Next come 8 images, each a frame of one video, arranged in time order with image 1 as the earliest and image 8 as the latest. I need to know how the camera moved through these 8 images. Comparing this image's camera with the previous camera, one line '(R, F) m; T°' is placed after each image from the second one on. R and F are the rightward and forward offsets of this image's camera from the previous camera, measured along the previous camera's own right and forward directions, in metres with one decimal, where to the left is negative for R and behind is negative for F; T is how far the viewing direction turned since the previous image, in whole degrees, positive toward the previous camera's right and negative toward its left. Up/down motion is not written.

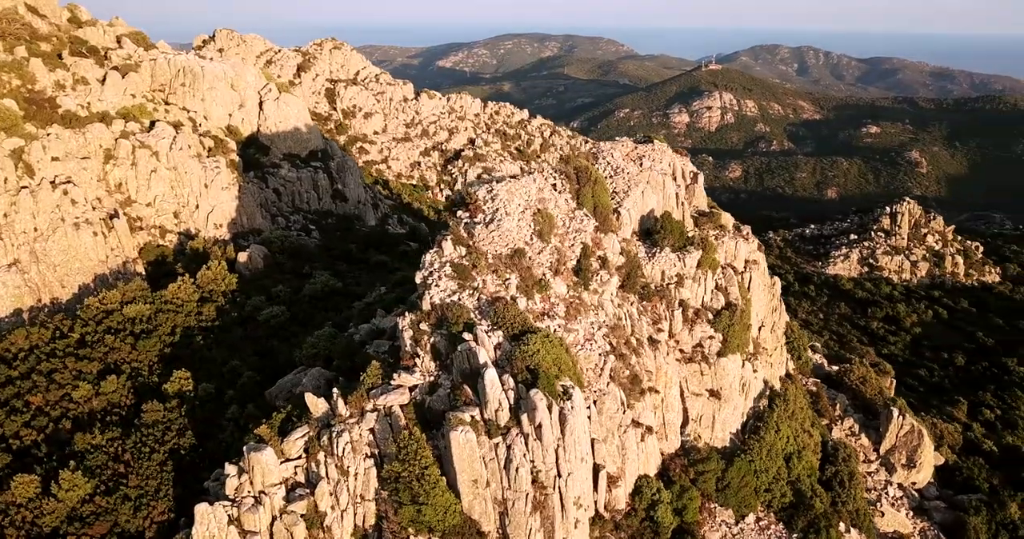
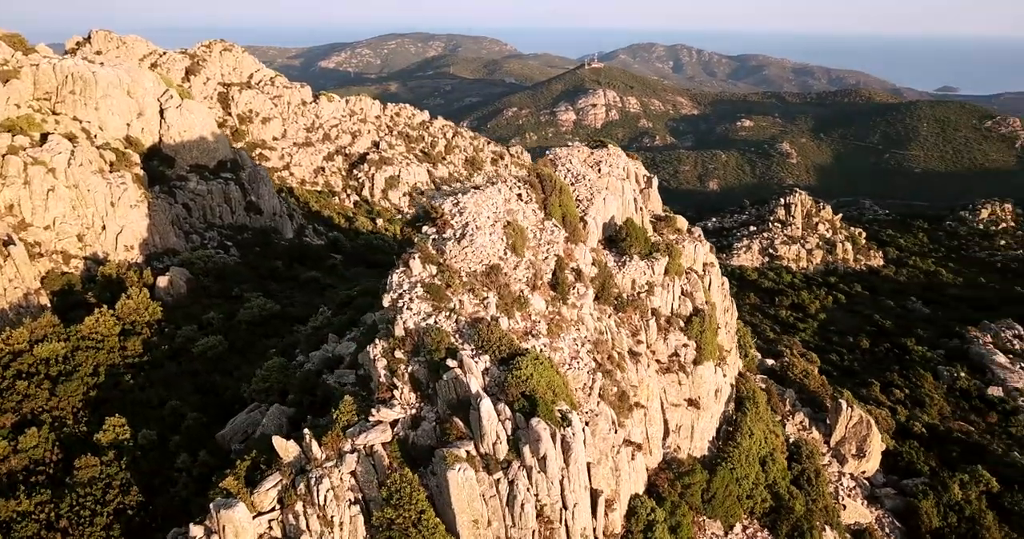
(-1.2, +0.8) m; +8°
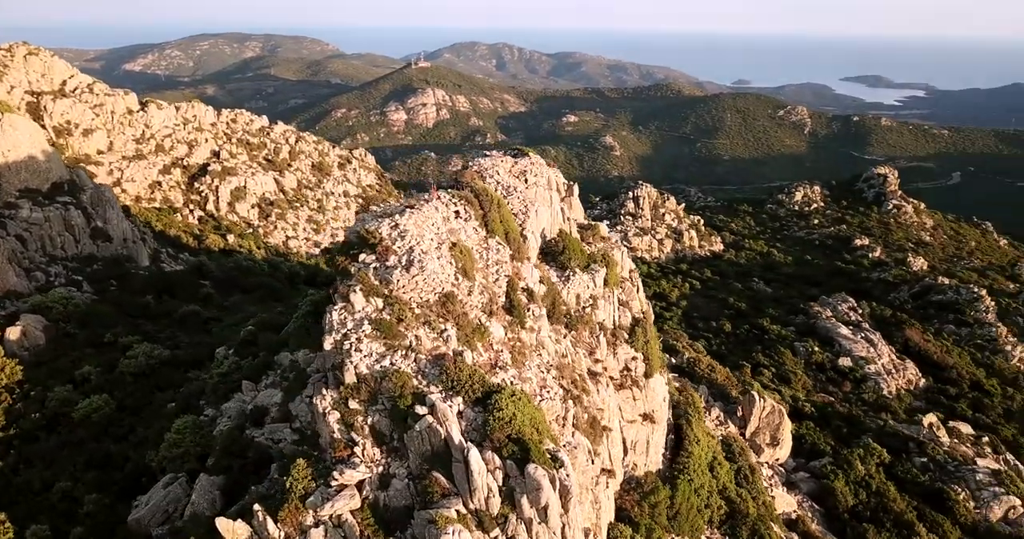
(-1.6, +1.2) m; +12°
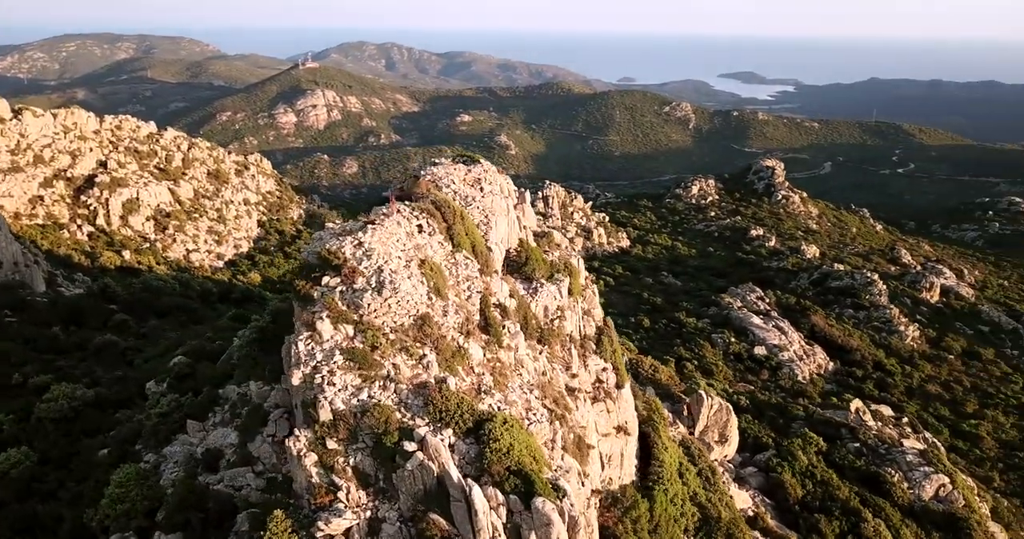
(-1.0, +0.7) m; +7°
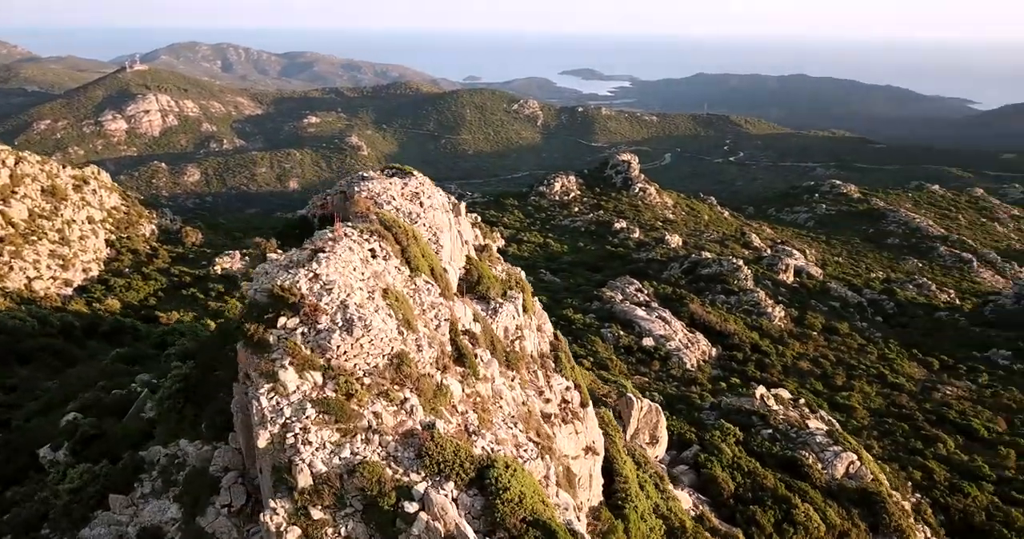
(-1.4, +1.0) m; +10°
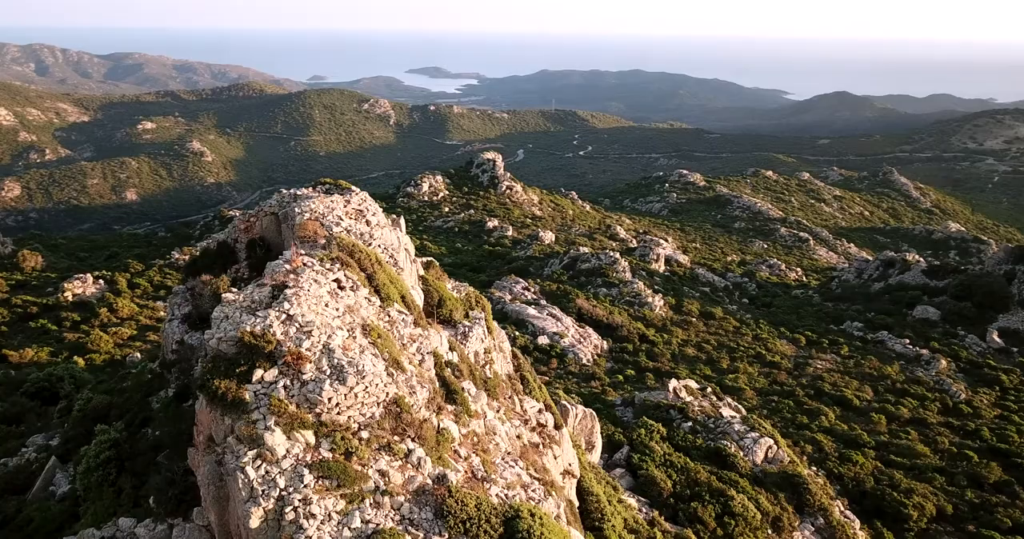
(-1.5, +0.9) m; +10°
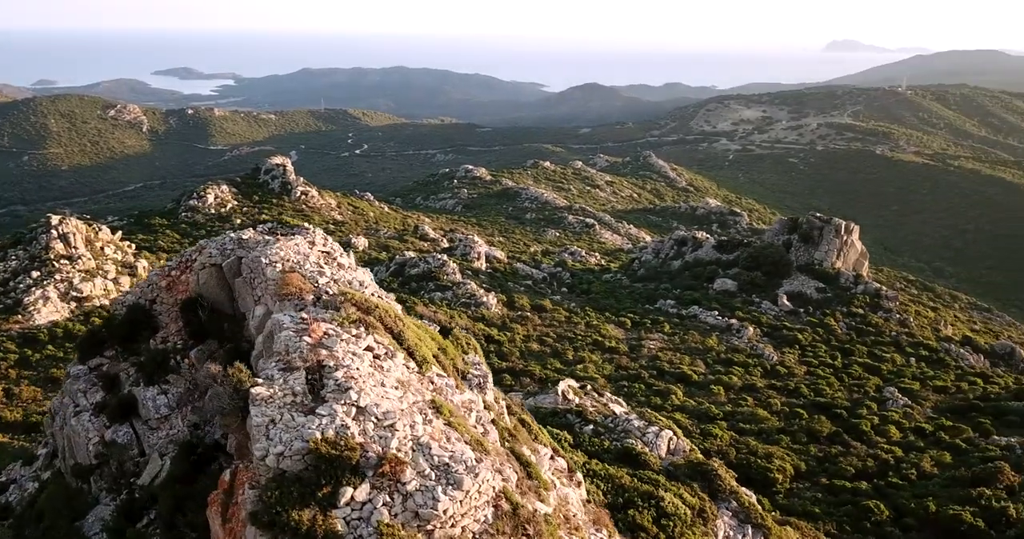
(-2.7, +1.7) m; +16°
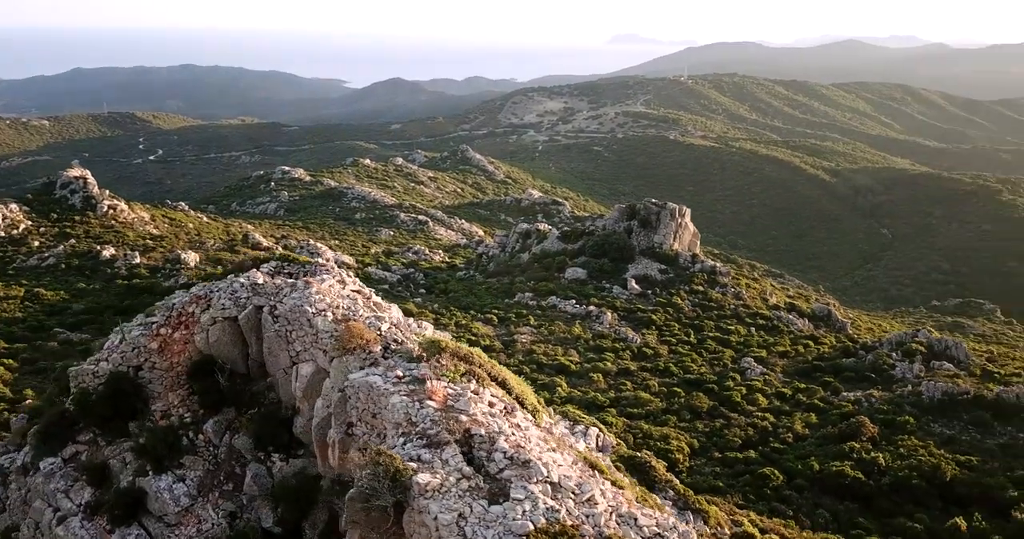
(-2.6, +1.1) m; +13°
